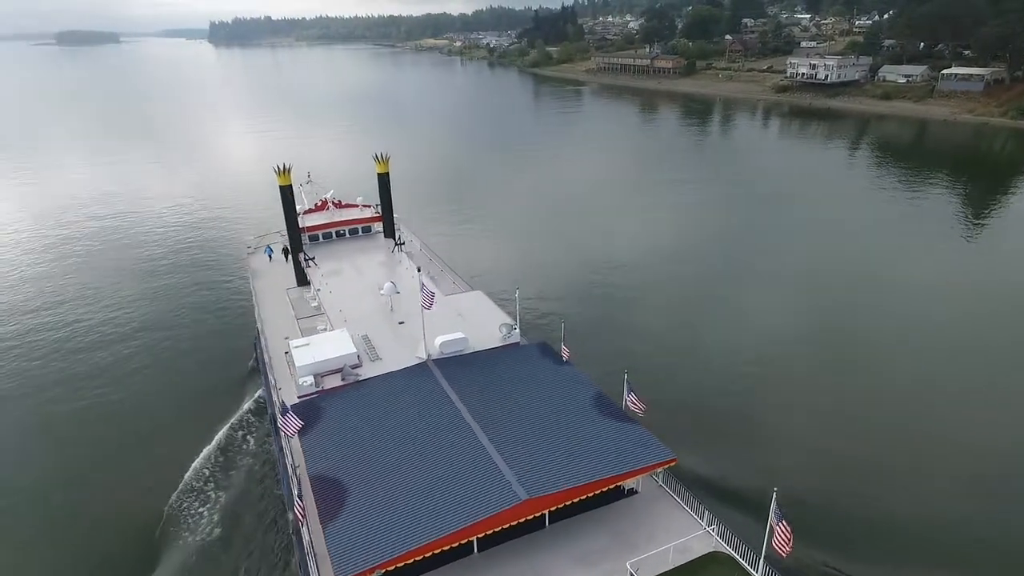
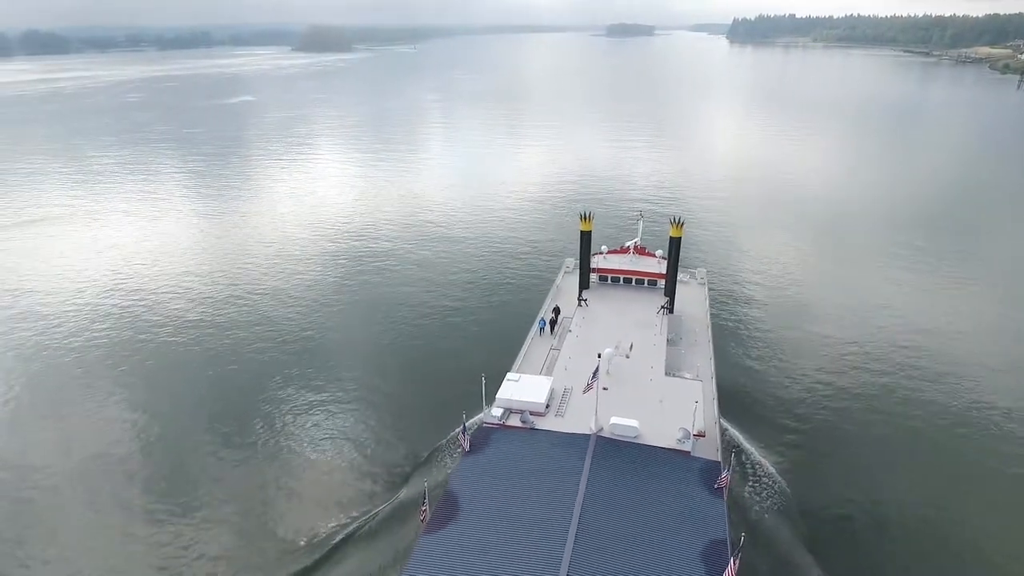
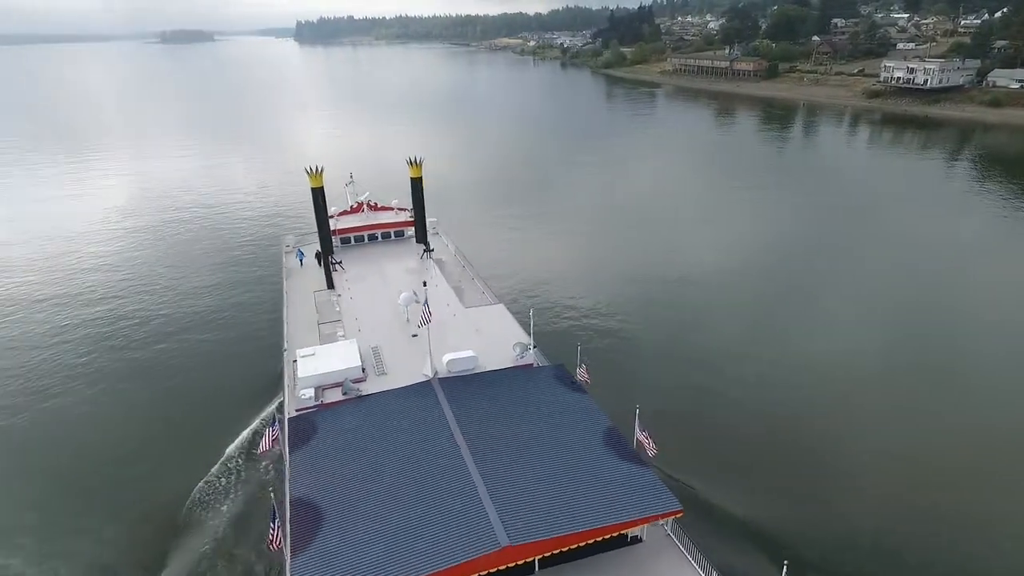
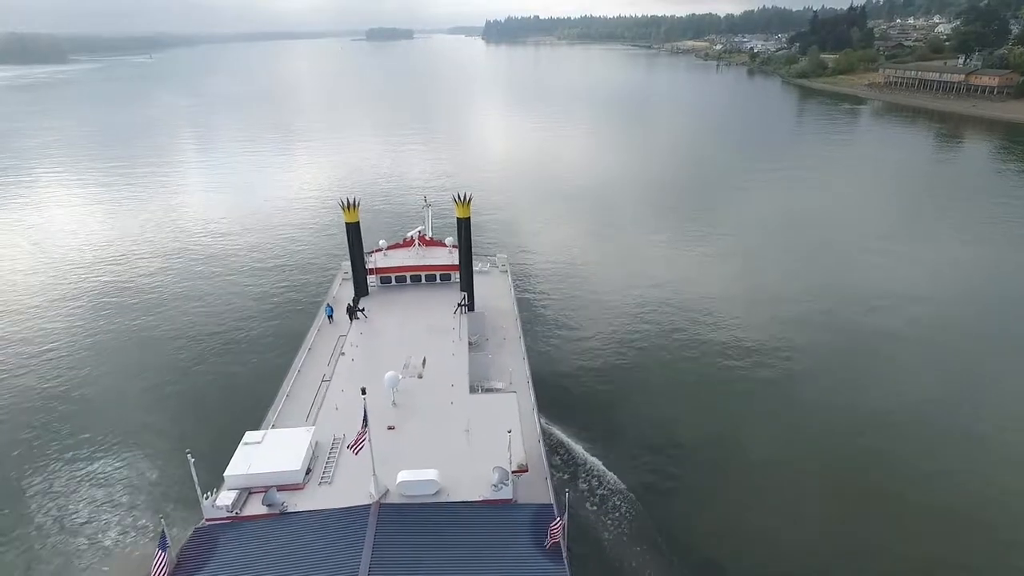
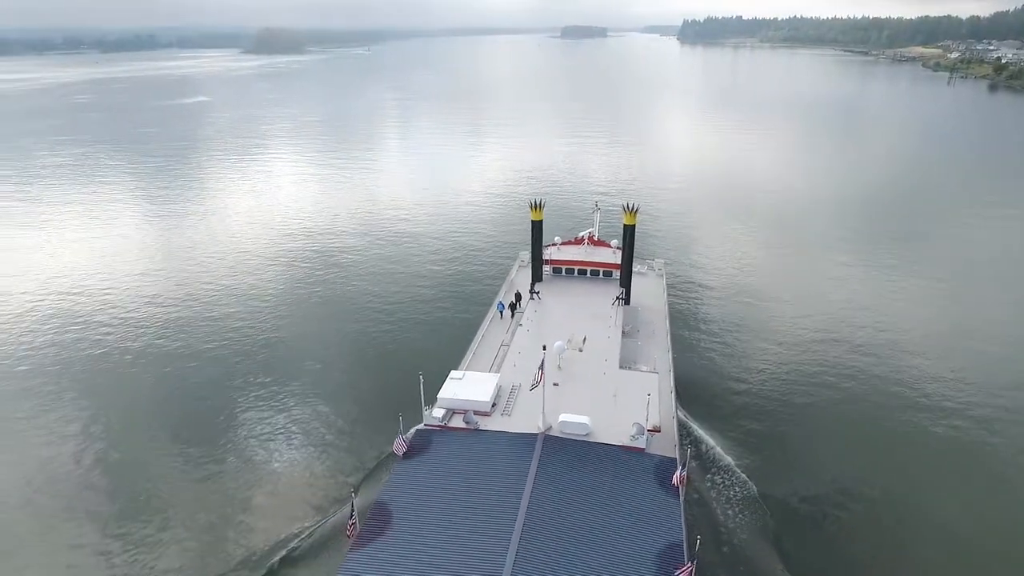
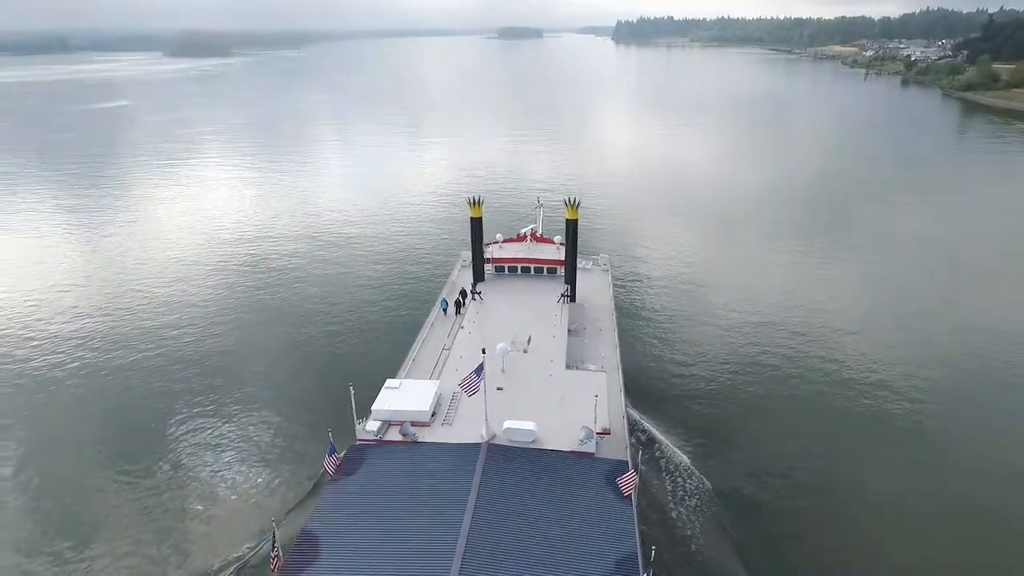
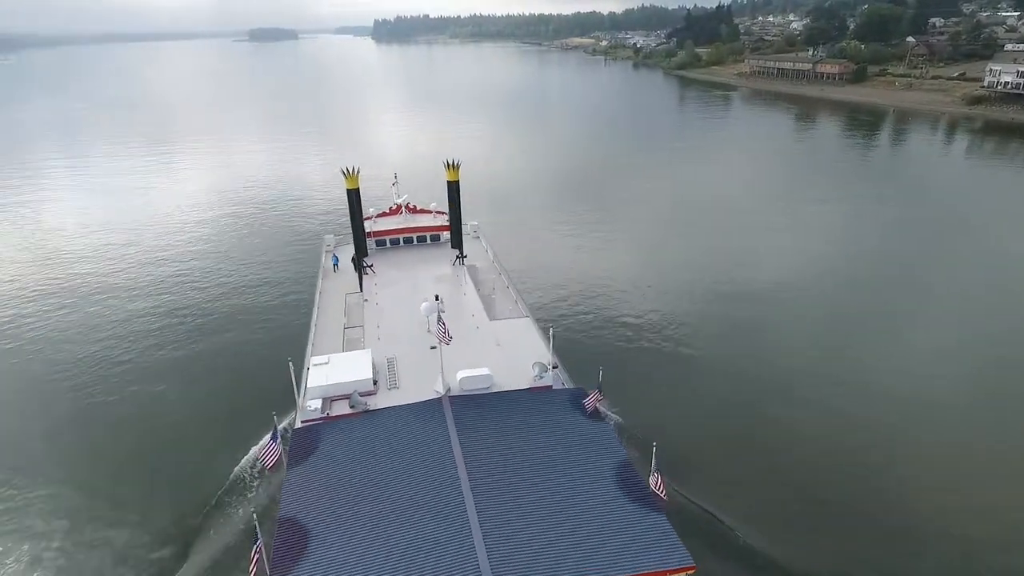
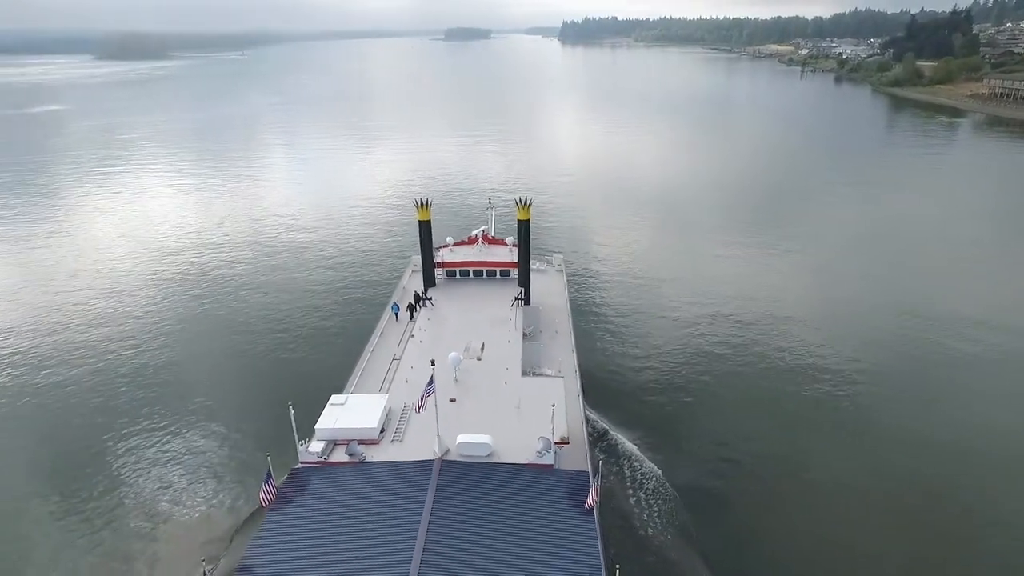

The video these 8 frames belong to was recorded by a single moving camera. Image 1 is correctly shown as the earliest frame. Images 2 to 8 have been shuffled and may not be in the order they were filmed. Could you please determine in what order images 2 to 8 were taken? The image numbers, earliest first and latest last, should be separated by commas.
3, 7, 4, 8, 6, 5, 2
